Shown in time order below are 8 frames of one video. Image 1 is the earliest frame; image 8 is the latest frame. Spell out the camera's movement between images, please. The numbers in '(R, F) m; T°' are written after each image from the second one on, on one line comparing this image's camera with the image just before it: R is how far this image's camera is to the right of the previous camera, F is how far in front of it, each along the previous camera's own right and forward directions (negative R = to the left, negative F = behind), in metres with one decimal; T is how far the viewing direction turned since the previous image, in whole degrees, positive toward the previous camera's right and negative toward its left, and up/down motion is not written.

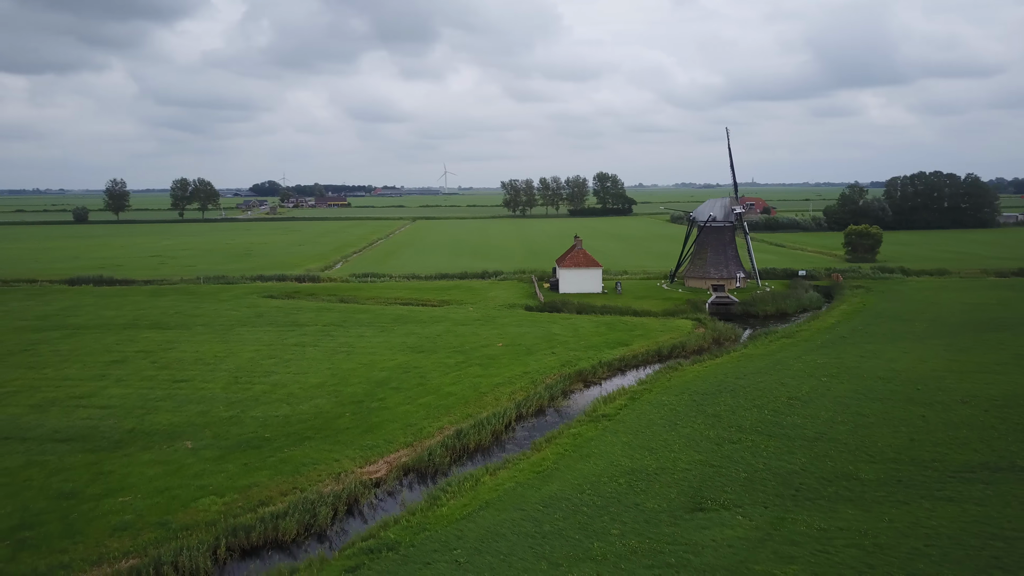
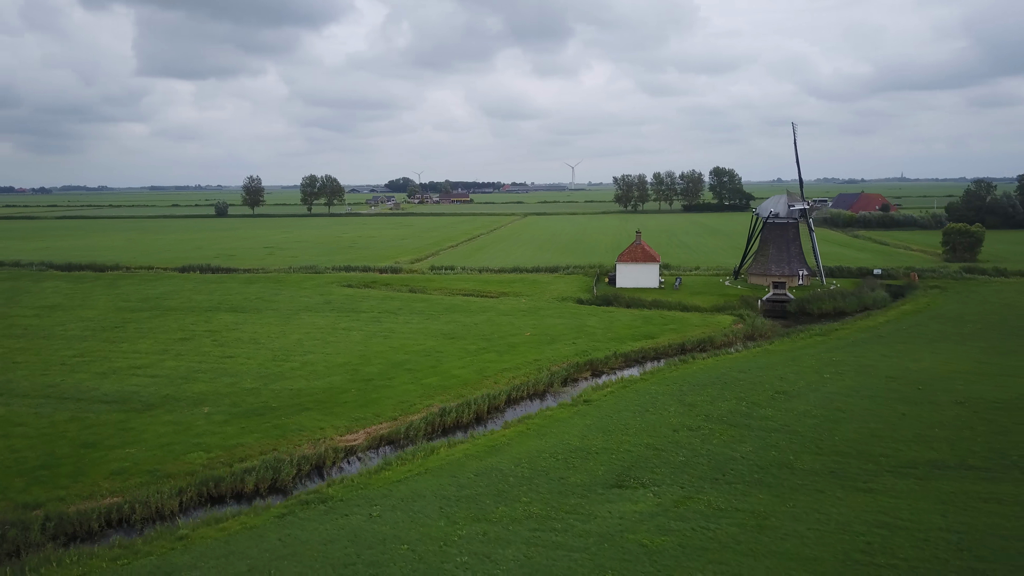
(+4.3, -1.2) m; -9°
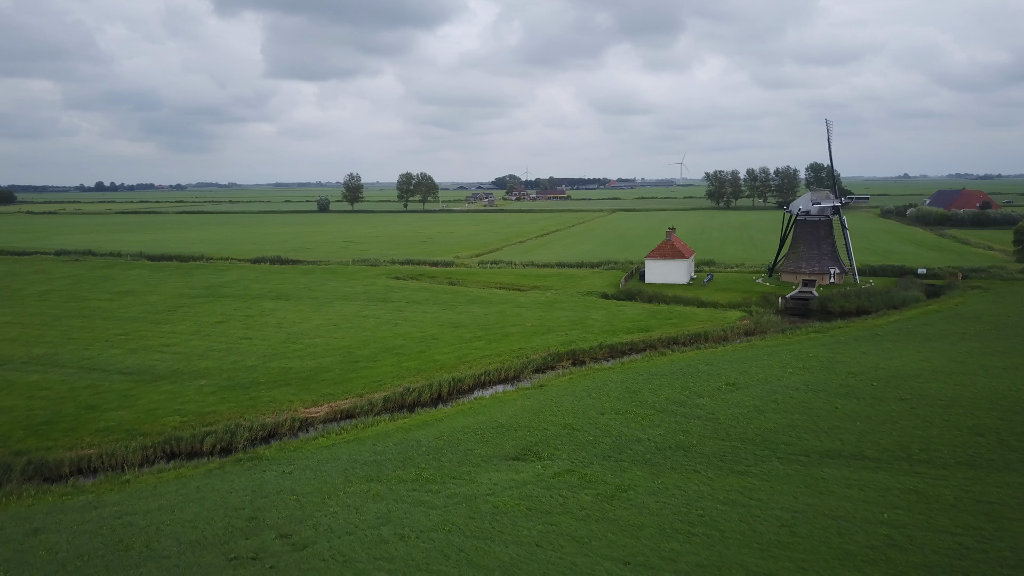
(+4.7, -1.5) m; -8°
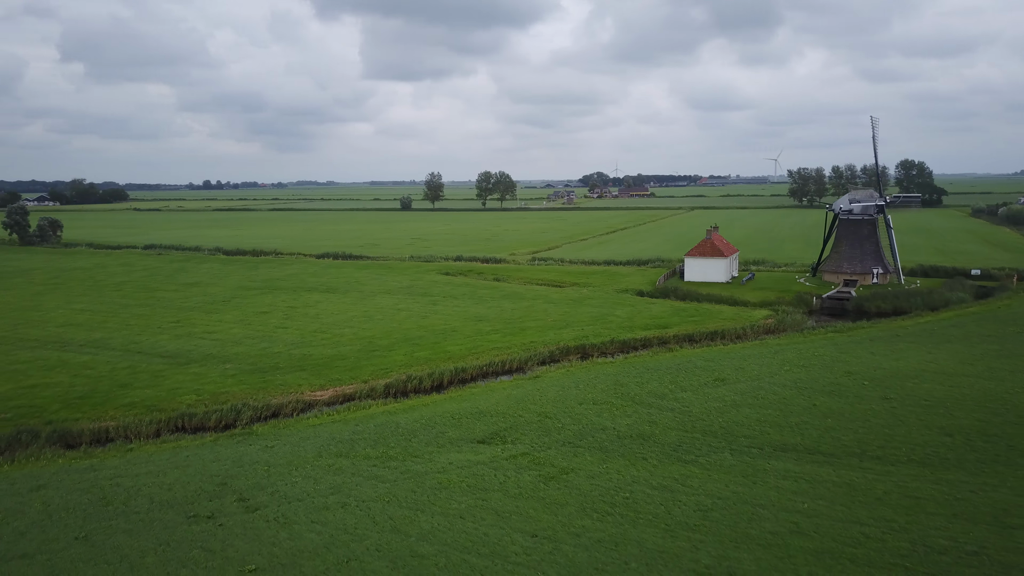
(+3.1, -1.0) m; -6°
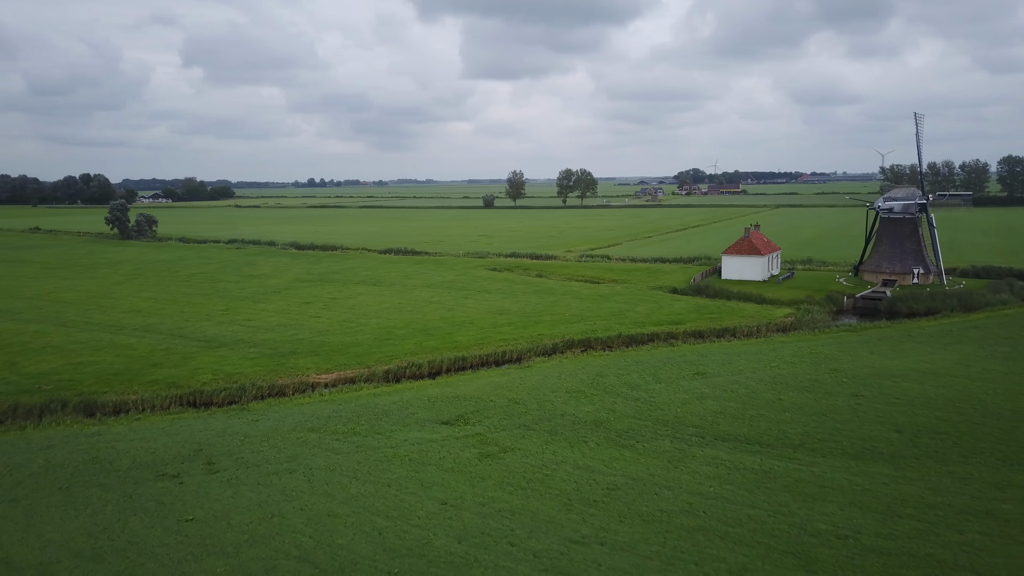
(+3.6, -1.2) m; -7°
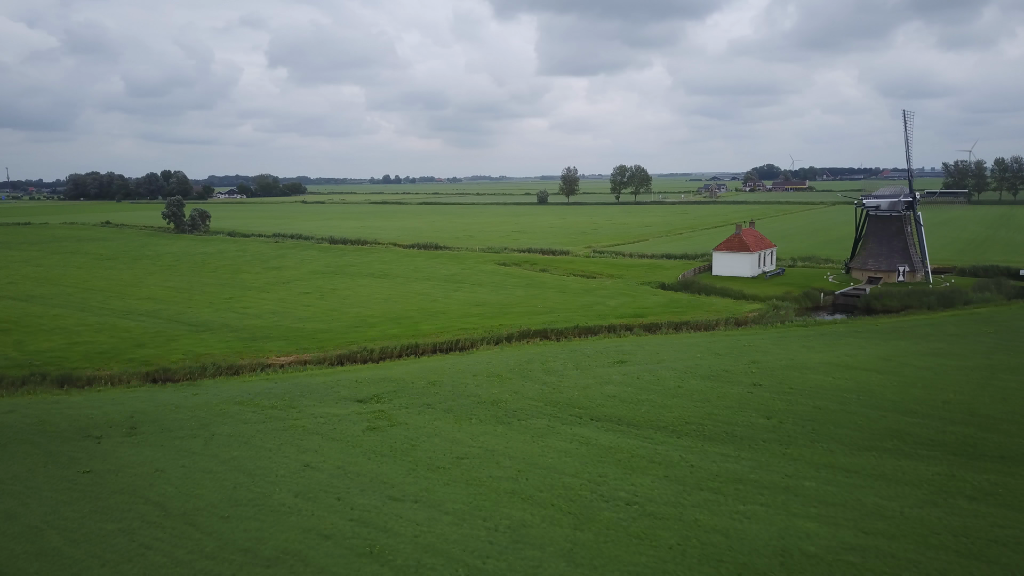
(+4.9, -1.6) m; -5°
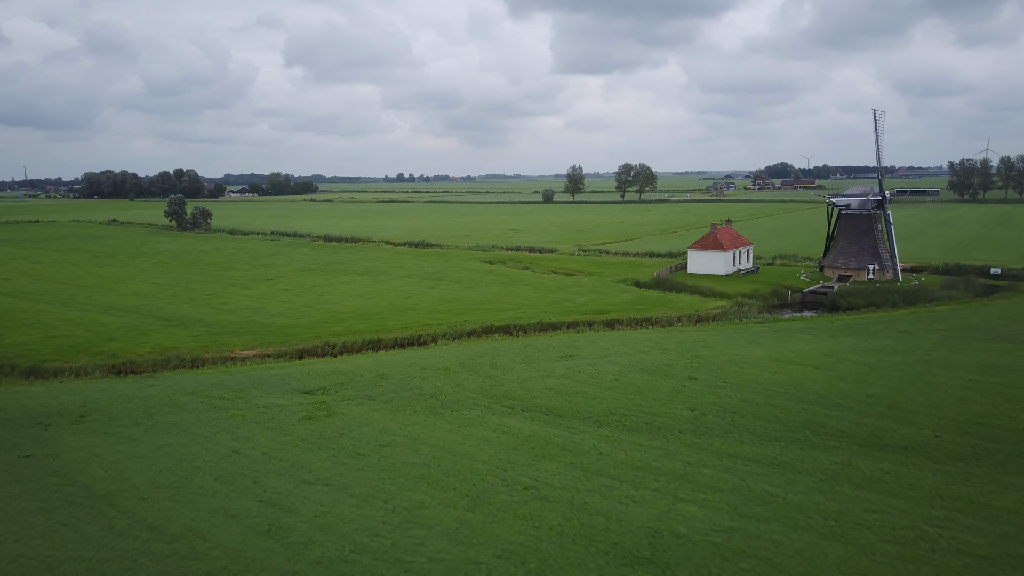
(+2.3, -0.8) m; -1°
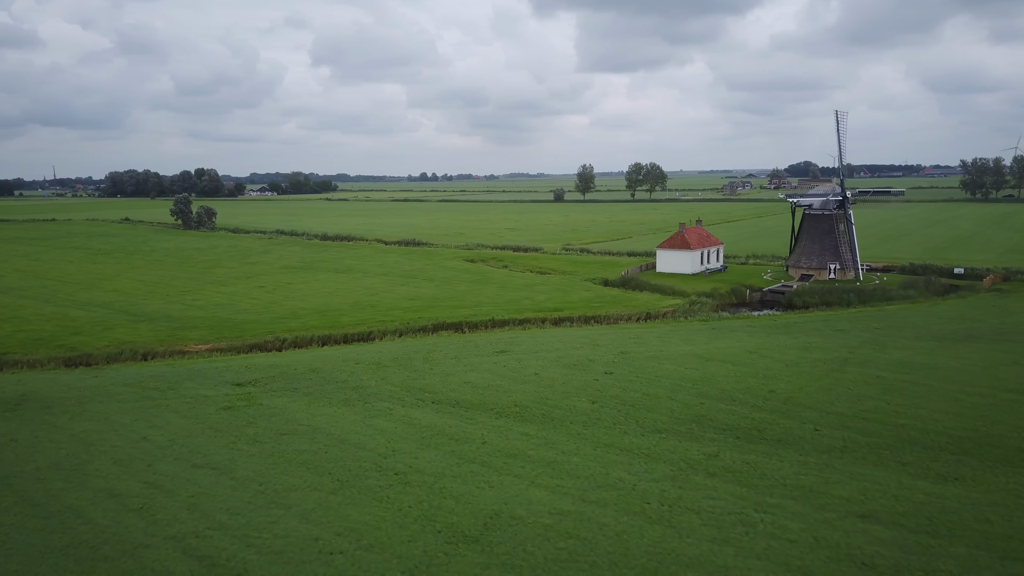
(+3.3, -0.9) m; -2°
